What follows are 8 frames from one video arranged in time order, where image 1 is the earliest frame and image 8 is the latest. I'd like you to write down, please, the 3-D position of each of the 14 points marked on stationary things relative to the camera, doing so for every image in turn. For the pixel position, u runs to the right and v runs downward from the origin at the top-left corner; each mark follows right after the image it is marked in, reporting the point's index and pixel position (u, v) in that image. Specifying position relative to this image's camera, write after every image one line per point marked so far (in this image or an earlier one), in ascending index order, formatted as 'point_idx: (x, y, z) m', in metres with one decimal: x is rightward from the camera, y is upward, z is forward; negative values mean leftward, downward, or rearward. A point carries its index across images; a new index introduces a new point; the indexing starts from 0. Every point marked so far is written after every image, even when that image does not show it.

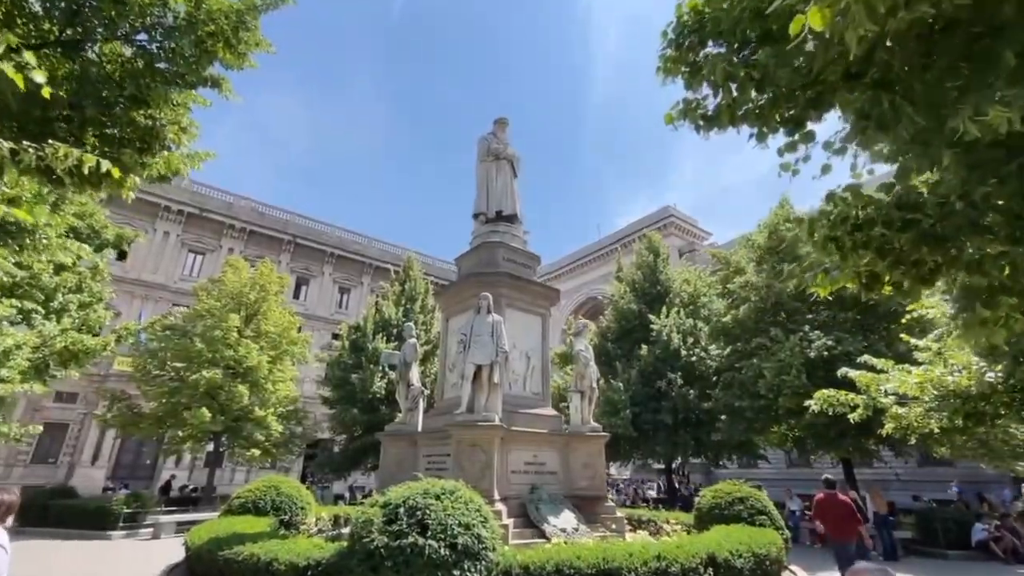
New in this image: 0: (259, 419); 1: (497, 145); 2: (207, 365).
0: (-10.1, -5.3, +19.1) m
1: (-0.5, +4.4, +14.8) m
2: (-12.2, -3.1, +19.0) m
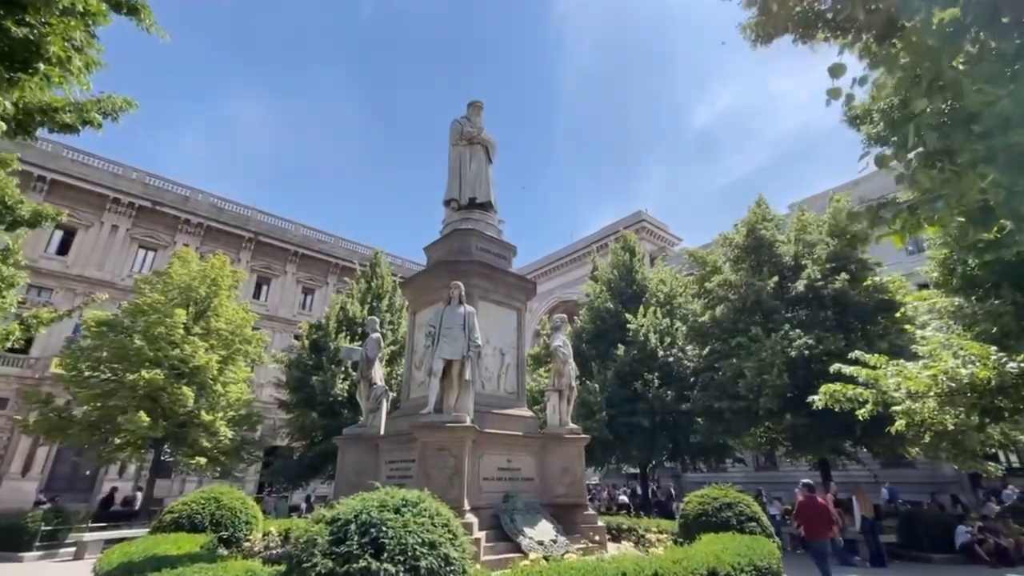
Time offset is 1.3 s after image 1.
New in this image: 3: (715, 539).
0: (-11.1, -5.0, +17.5) m
1: (-1.2, +4.6, +13.8) m
2: (-13.2, -2.8, +17.2) m
3: (+3.5, -4.3, +8.2) m
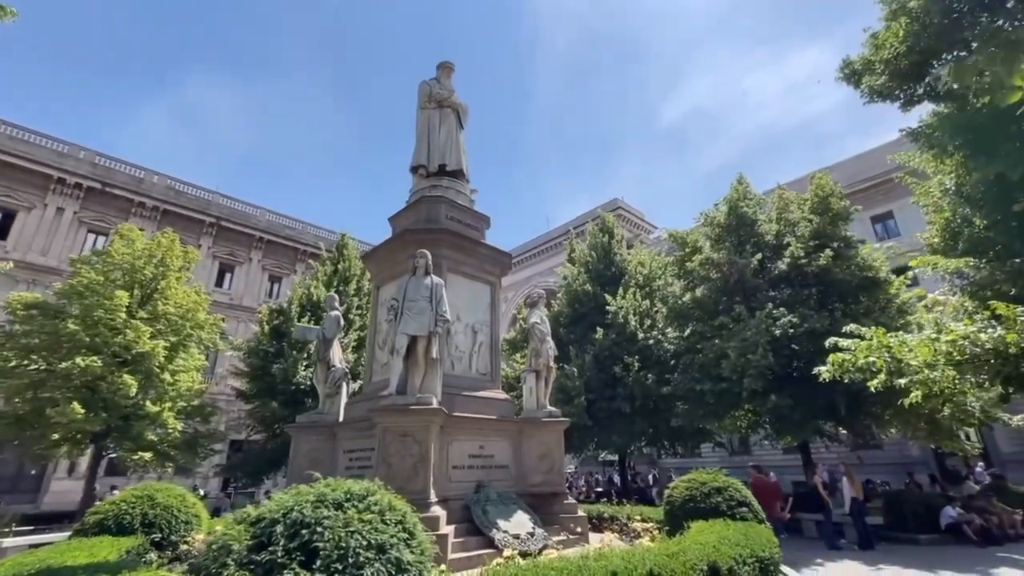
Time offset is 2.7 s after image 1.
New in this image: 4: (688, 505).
0: (-12.0, -4.3, +16.1) m
1: (-1.9, +5.3, +12.7) m
2: (-14.1, -2.1, +15.6) m
3: (+3.0, -3.8, +7.5) m
4: (+3.4, -4.2, +9.2) m
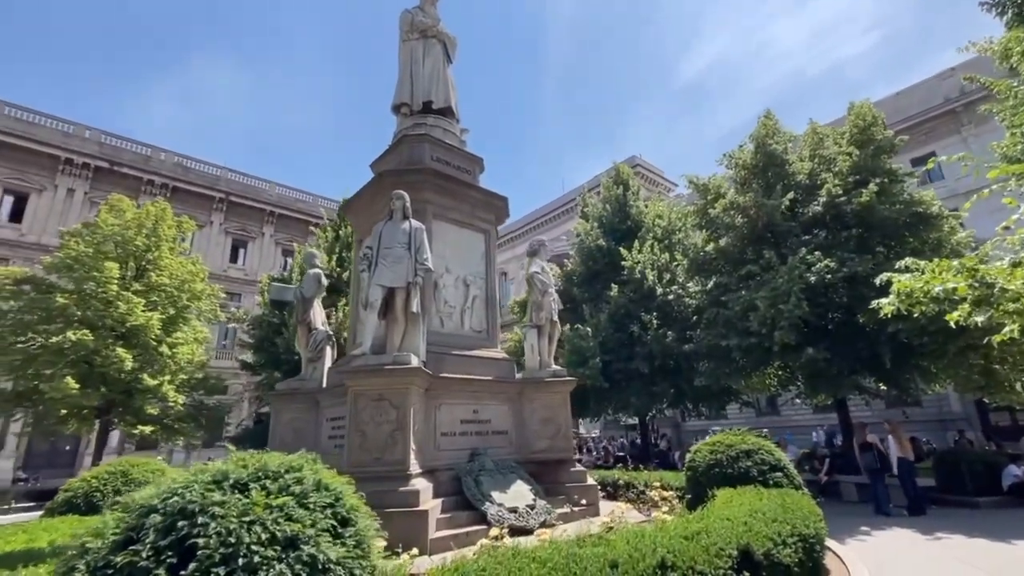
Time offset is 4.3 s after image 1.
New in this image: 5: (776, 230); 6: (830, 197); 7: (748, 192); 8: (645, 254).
0: (-11.7, -3.3, +15.6) m
1: (-2.1, +6.4, +11.2) m
2: (-13.8, -1.2, +15.1) m
3: (+3.0, -2.8, +6.4) m
4: (+3.4, -3.1, +8.1) m
5: (+8.4, +1.9, +15.2) m
6: (+9.7, +2.8, +14.6) m
7: (+8.0, +3.3, +16.2) m
8: (+5.2, +1.3, +18.7) m
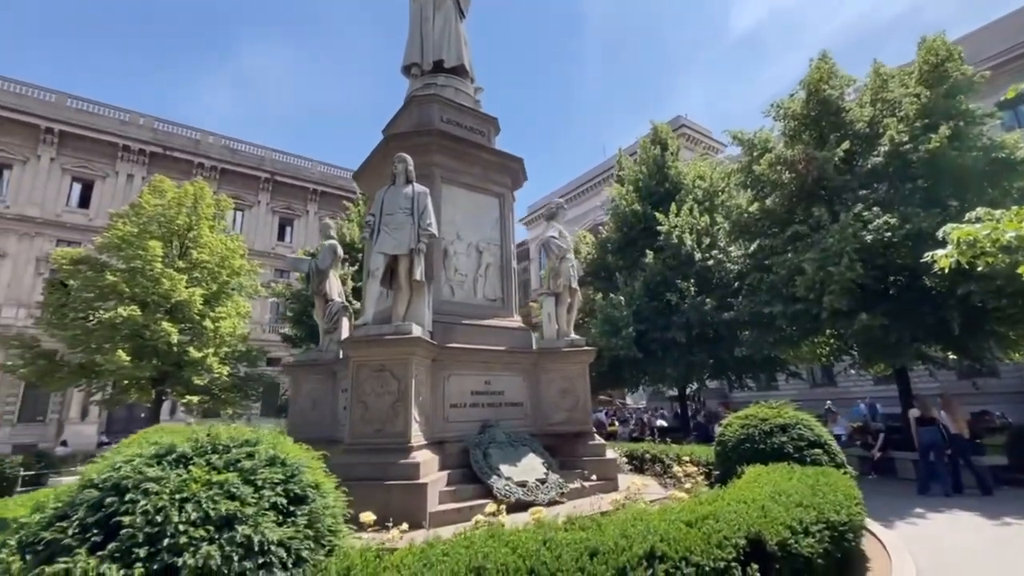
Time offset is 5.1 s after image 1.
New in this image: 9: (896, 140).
0: (-10.7, -2.6, +16.4) m
1: (-1.8, +7.1, +10.6) m
2: (-12.9, -0.5, +16.0) m
3: (+3.0, -2.3, +5.8) m
4: (+3.6, -2.5, +7.5) m
5: (+9.2, +3.0, +13.8) m
6: (+10.3, +3.9, +13.0) m
7: (+8.8, +4.4, +14.7) m
8: (+6.3, +2.6, +17.6) m
9: (+10.4, +4.0, +12.9) m
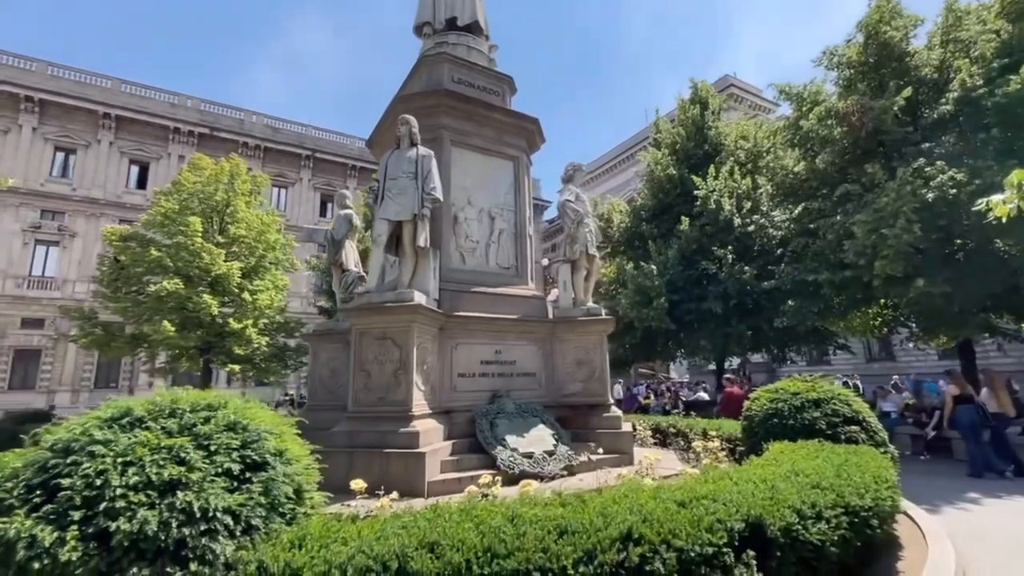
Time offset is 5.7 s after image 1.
0: (-9.7, -1.6, +17.1) m
1: (-1.4, +7.7, +10.0) m
2: (-12.0, +0.4, +16.8) m
3: (+3.0, -1.9, +5.3) m
4: (+3.8, -1.9, +7.0) m
5: (+9.8, +3.9, +12.5) m
6: (+10.9, +4.7, +11.5) m
7: (+9.5, +5.4, +13.3) m
8: (+7.3, +3.7, +16.6) m
9: (+10.9, +4.9, +11.4) m
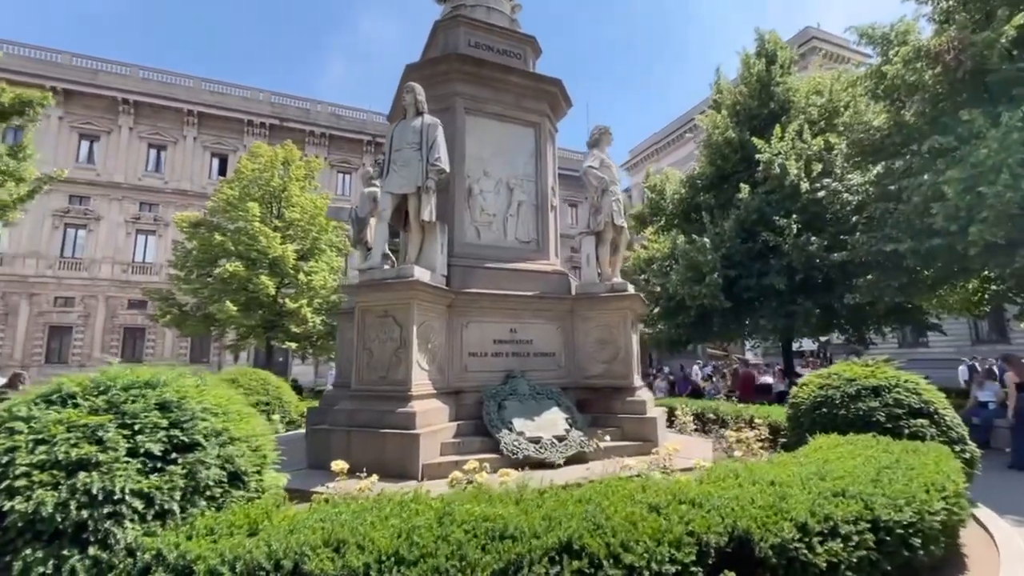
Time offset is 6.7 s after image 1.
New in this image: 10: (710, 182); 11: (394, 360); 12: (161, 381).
0: (-8.1, -0.9, +17.9) m
1: (-1.0, +8.2, +9.4) m
2: (-10.4, +1.1, +17.9) m
3: (+2.9, -1.5, +4.5) m
4: (+3.9, -1.6, +6.1) m
5: (+10.5, +4.6, +10.4) m
6: (+11.5, +5.4, +9.3) m
7: (+10.3, +6.1, +11.3) m
8: (+8.6, +4.5, +14.8) m
9: (+11.4, +5.5, +9.2) m
10: (+7.1, +3.8, +17.2) m
11: (-1.5, -0.9, +6.0) m
12: (-2.3, -0.6, +3.2) m
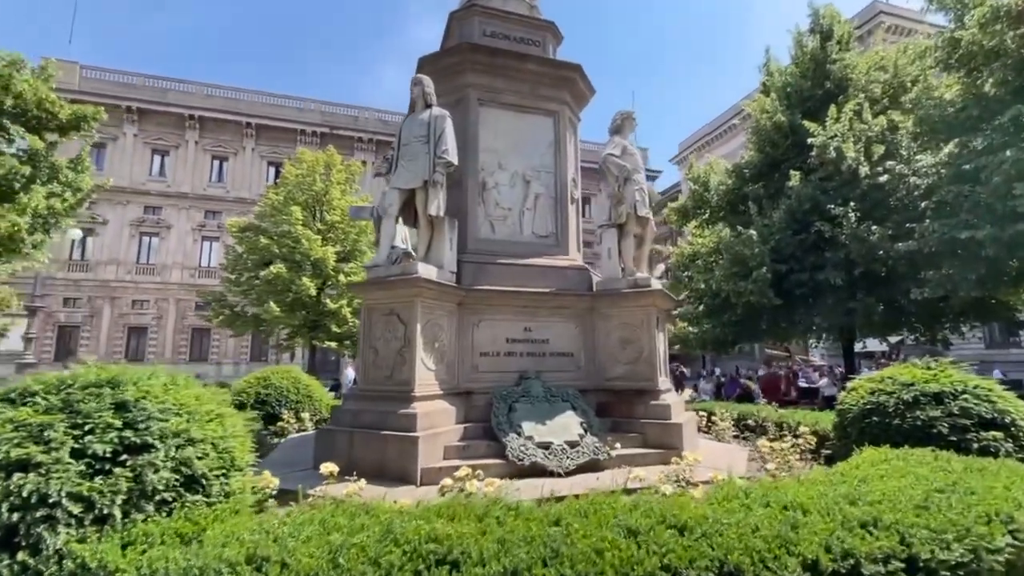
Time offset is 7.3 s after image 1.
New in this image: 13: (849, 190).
0: (-6.7, -0.9, +18.4) m
1: (-0.6, +8.2, +9.2) m
2: (-9.0, +1.0, +18.5) m
3: (+2.9, -1.5, +3.9) m
4: (+4.0, -1.5, +5.3) m
5: (+11.0, +4.7, +9.0) m
6: (+11.8, +5.6, +7.8) m
7: (+10.8, +6.2, +9.9) m
8: (+9.5, +4.7, +13.6) m
9: (+11.7, +5.7, +7.7) m
10: (+8.3, +3.9, +16.1) m
11: (-1.4, -0.9, +5.8) m
12: (-2.5, -0.6, +3.1) m
13: (+9.3, +2.7, +13.2) m
